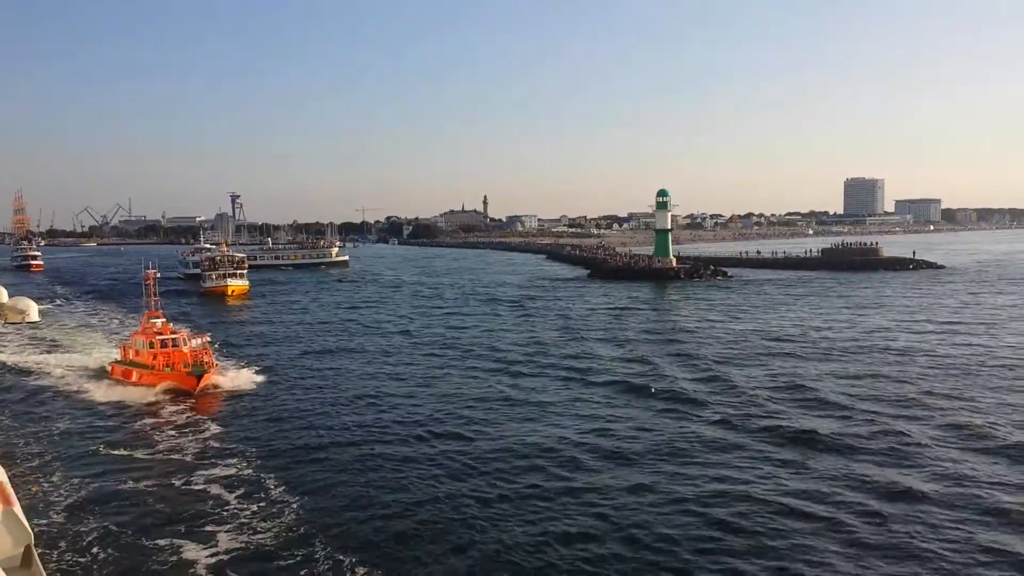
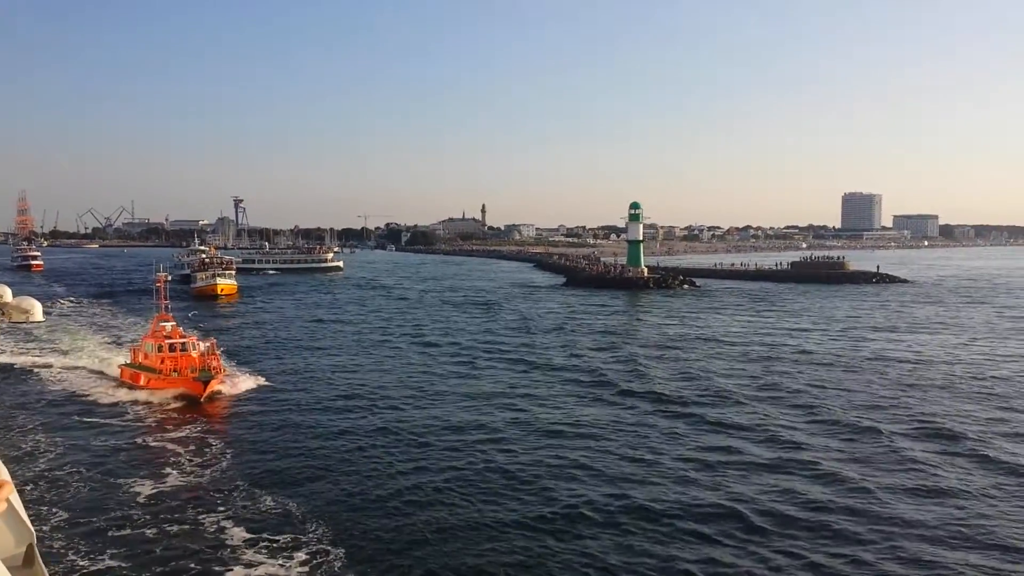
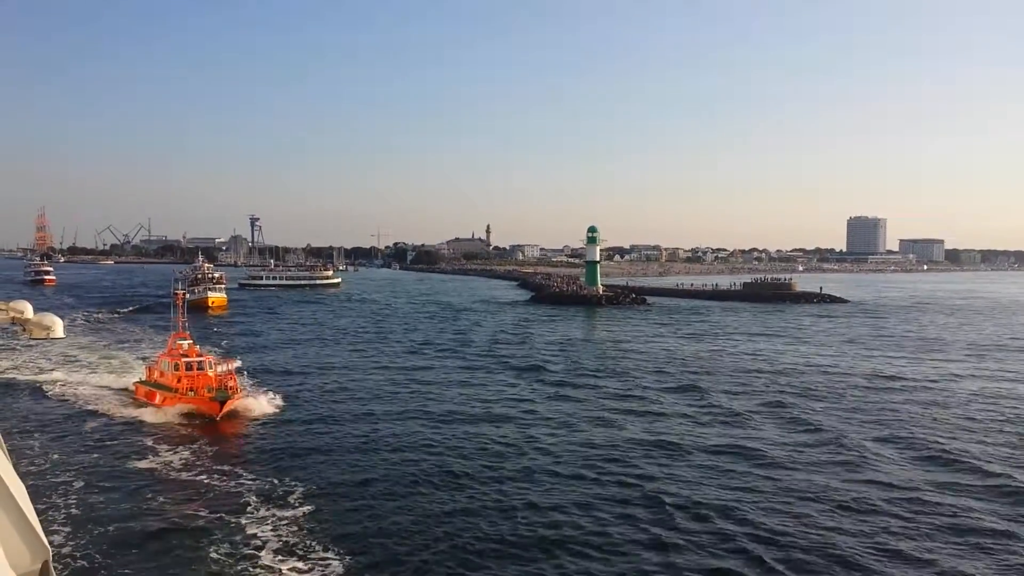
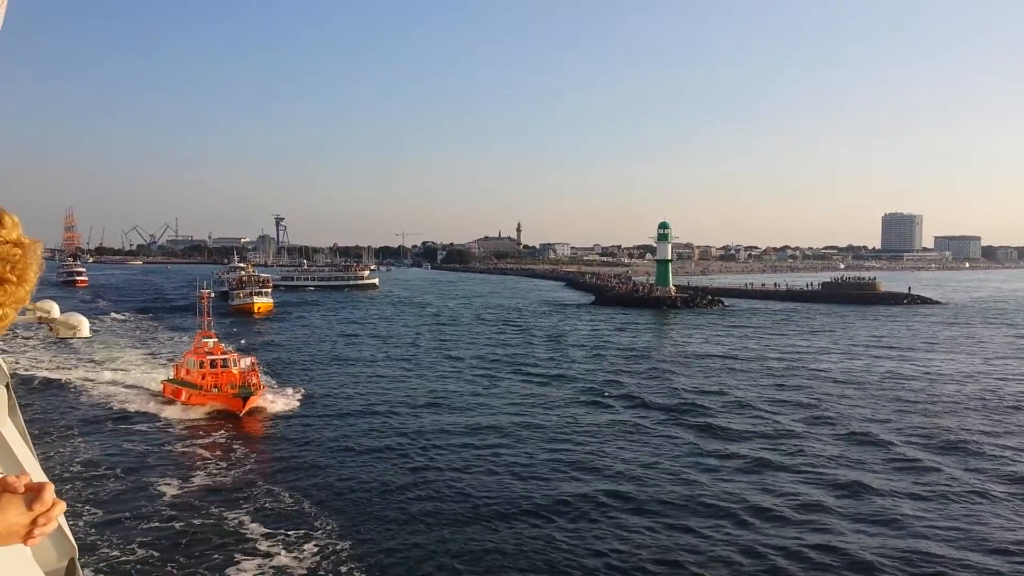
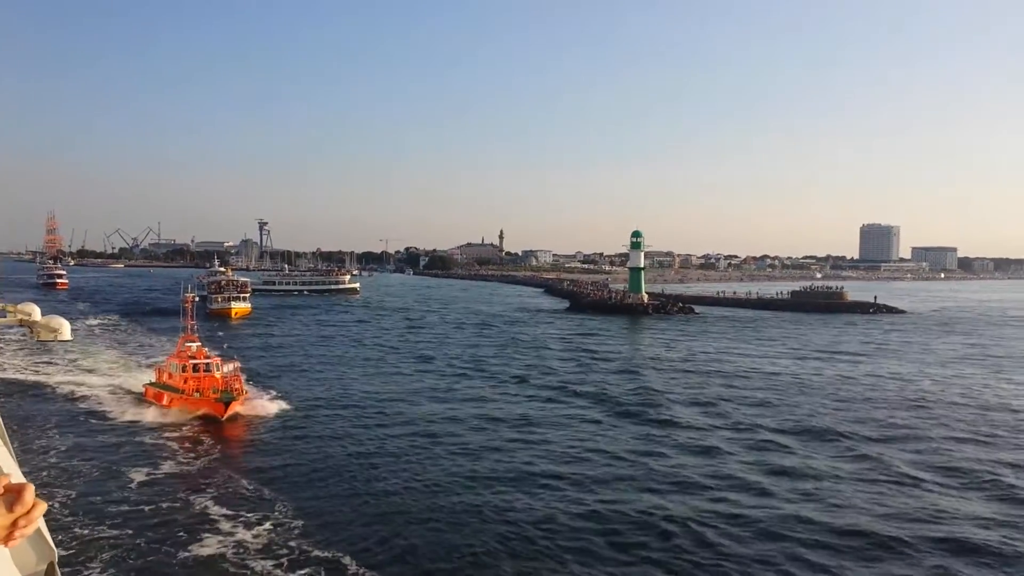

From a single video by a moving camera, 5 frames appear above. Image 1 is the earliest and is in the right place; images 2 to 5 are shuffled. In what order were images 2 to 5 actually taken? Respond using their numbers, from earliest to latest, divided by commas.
2, 4, 5, 3
